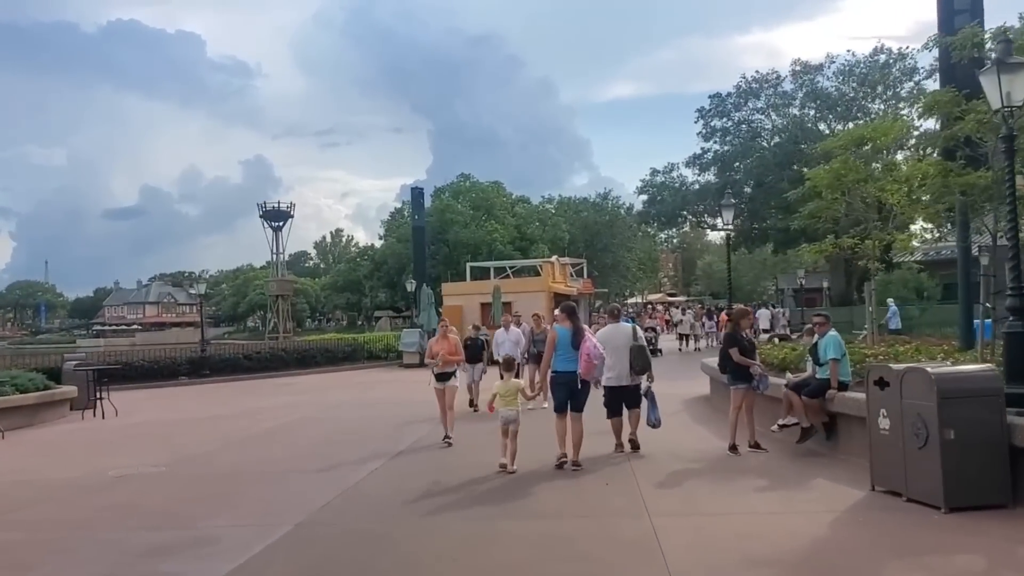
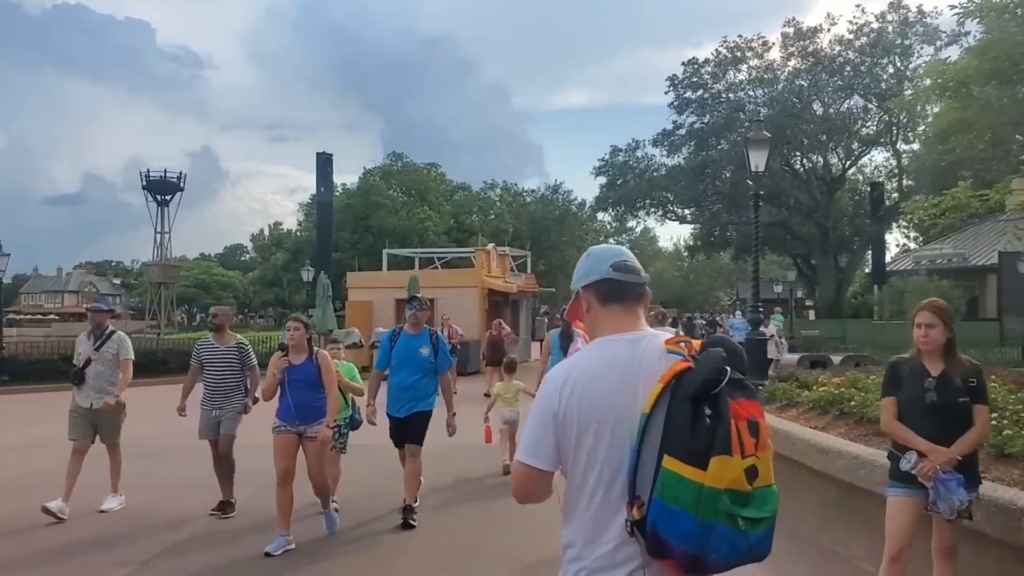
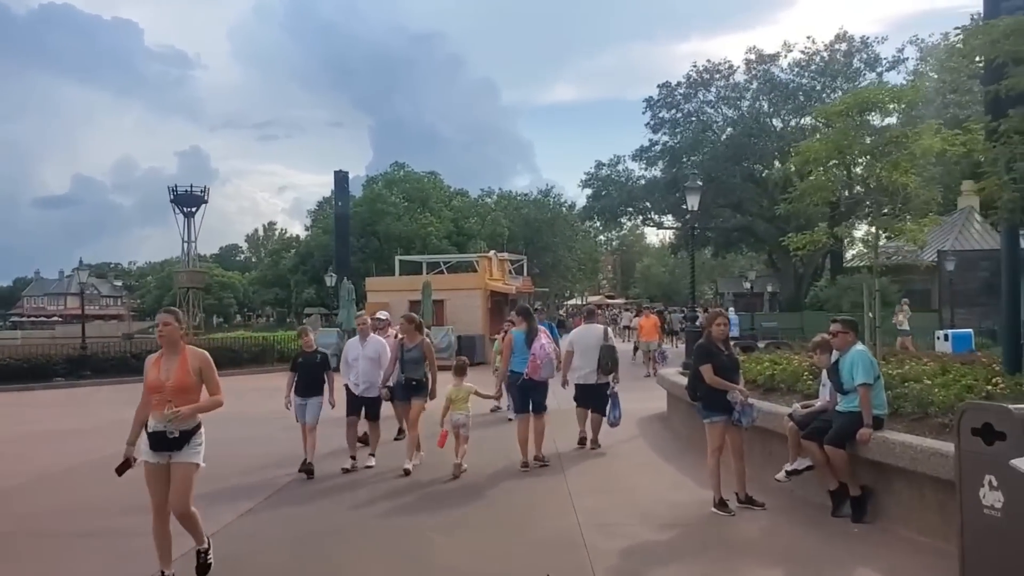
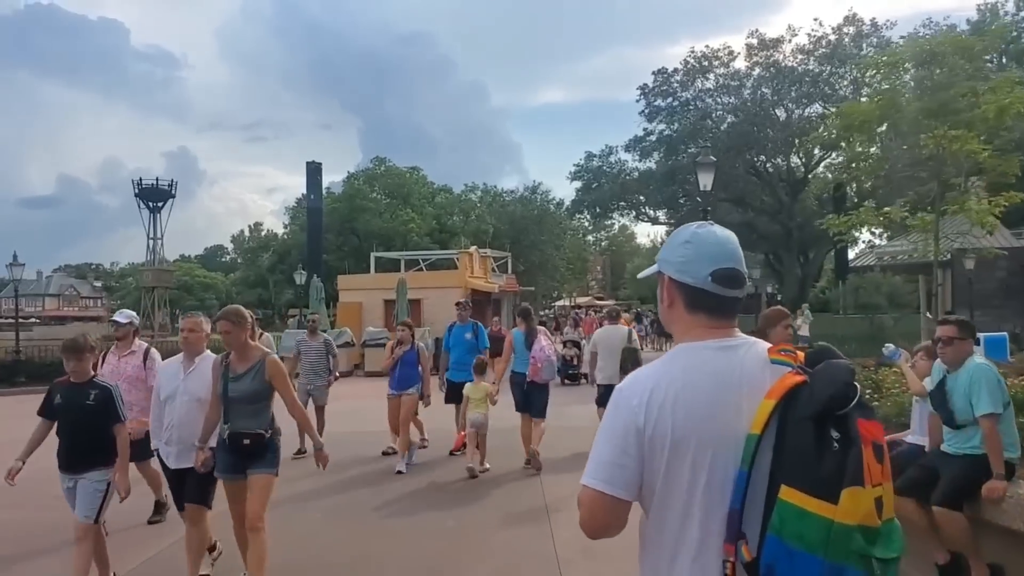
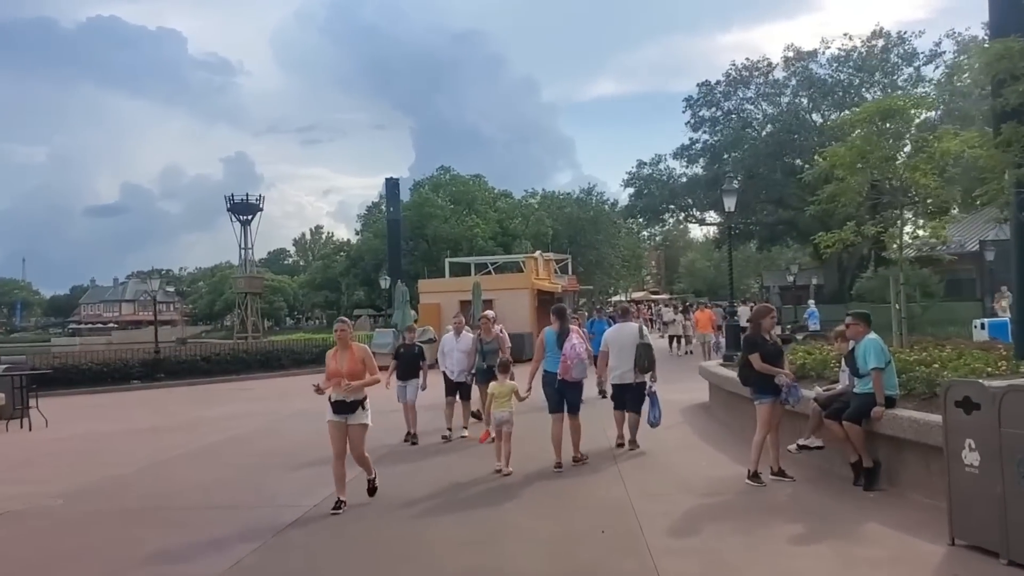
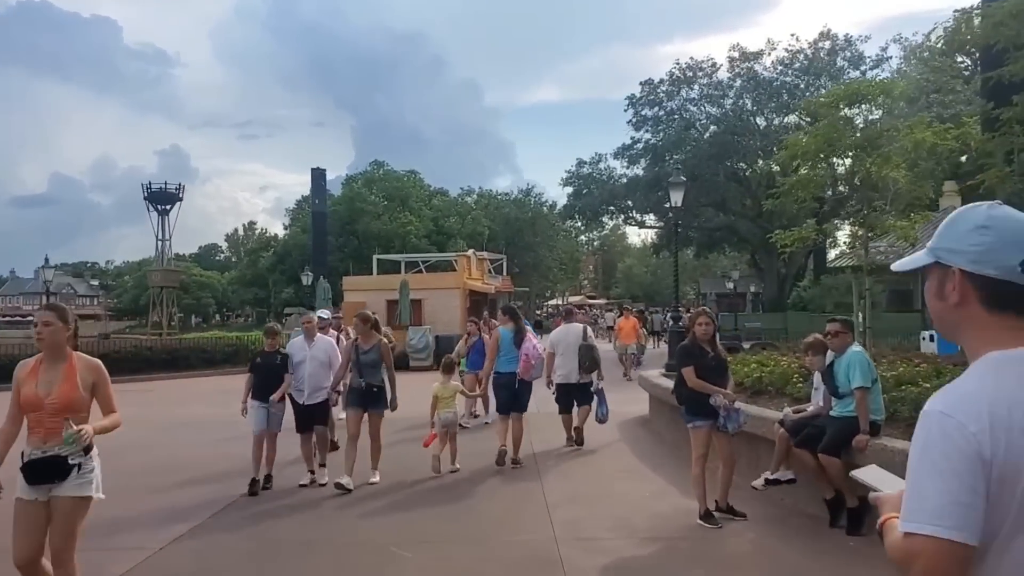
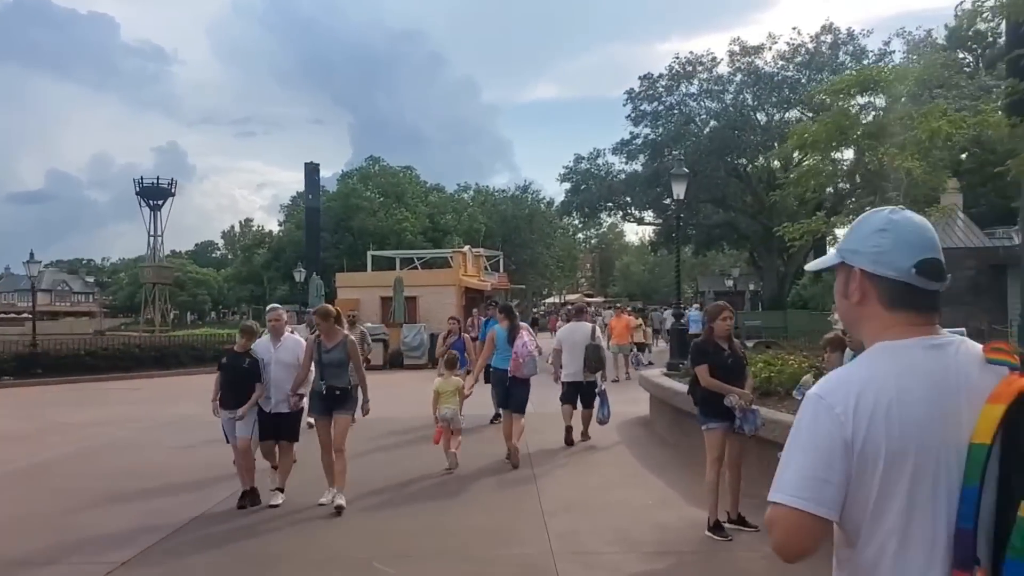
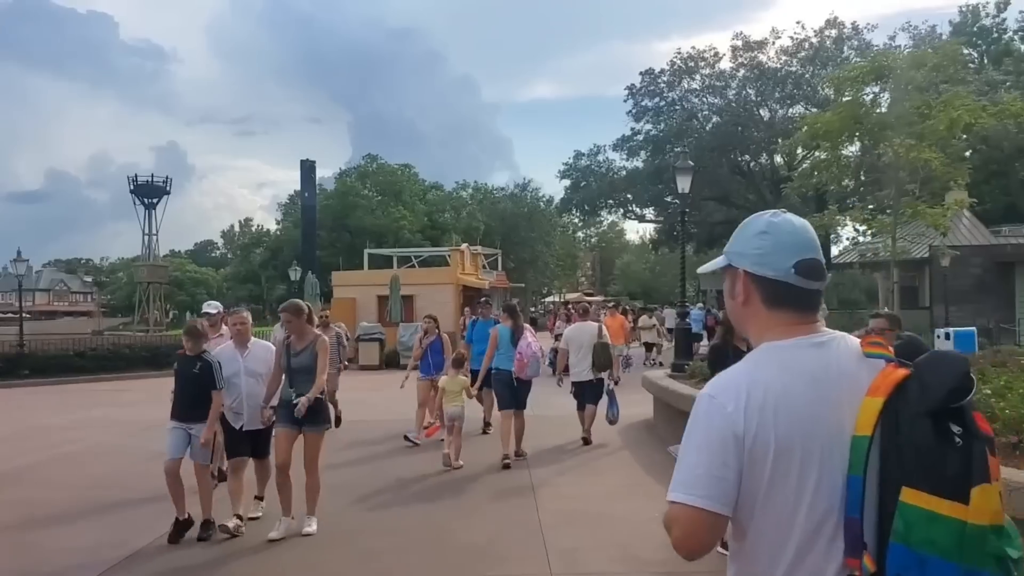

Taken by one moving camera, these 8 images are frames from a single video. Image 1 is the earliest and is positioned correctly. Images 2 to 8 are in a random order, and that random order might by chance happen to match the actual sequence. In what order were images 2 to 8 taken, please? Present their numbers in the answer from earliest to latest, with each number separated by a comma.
5, 3, 6, 7, 8, 4, 2
